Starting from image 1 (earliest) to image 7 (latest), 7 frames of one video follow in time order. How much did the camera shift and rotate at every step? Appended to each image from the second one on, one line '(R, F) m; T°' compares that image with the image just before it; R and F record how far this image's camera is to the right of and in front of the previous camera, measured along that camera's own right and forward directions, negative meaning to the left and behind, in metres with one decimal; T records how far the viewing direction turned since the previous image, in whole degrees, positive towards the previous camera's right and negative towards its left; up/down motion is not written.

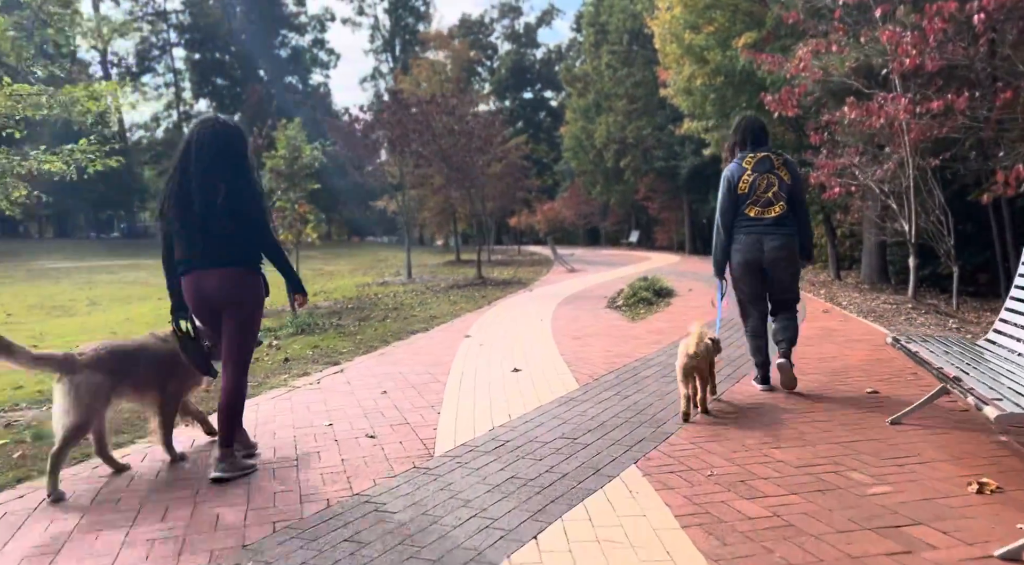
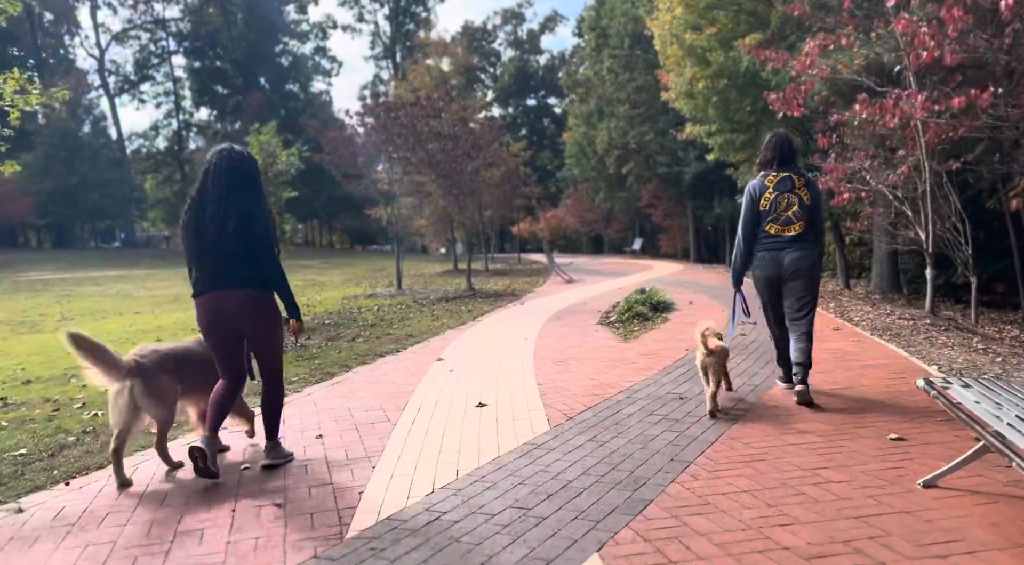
(+0.3, +0.8) m; 0°
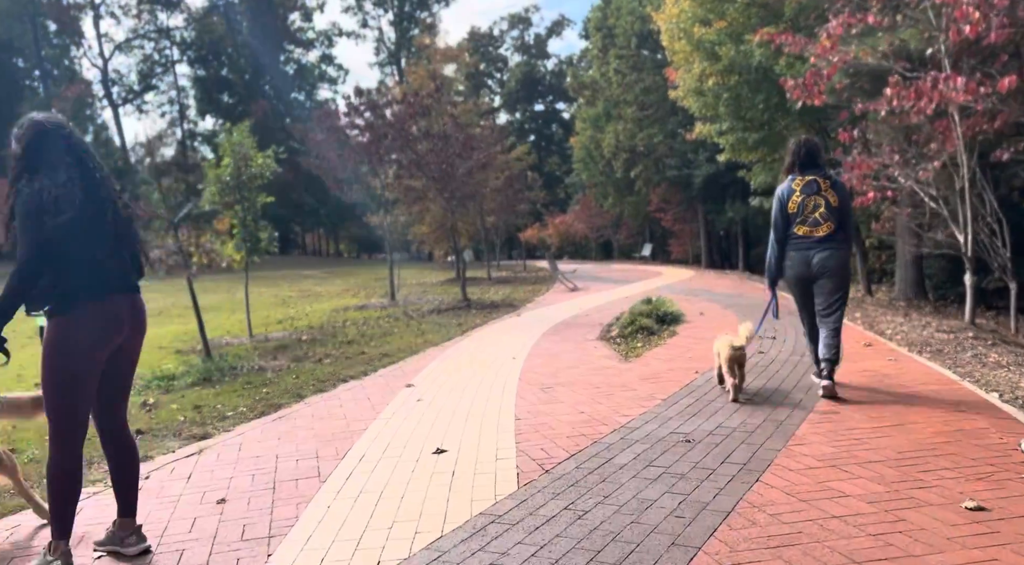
(+0.3, +1.0) m; -1°
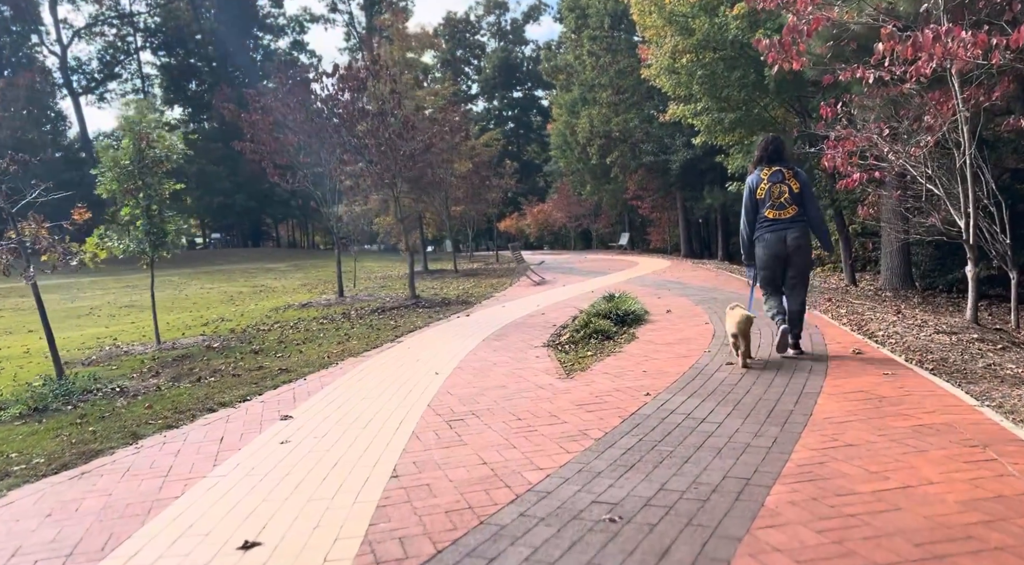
(+0.5, +1.3) m; +1°
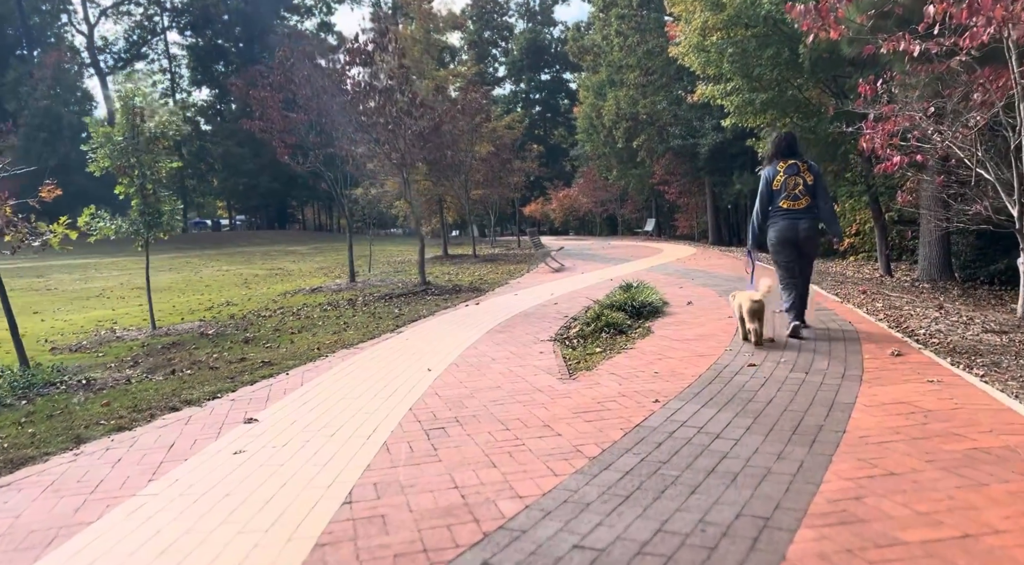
(+0.2, +0.6) m; -2°
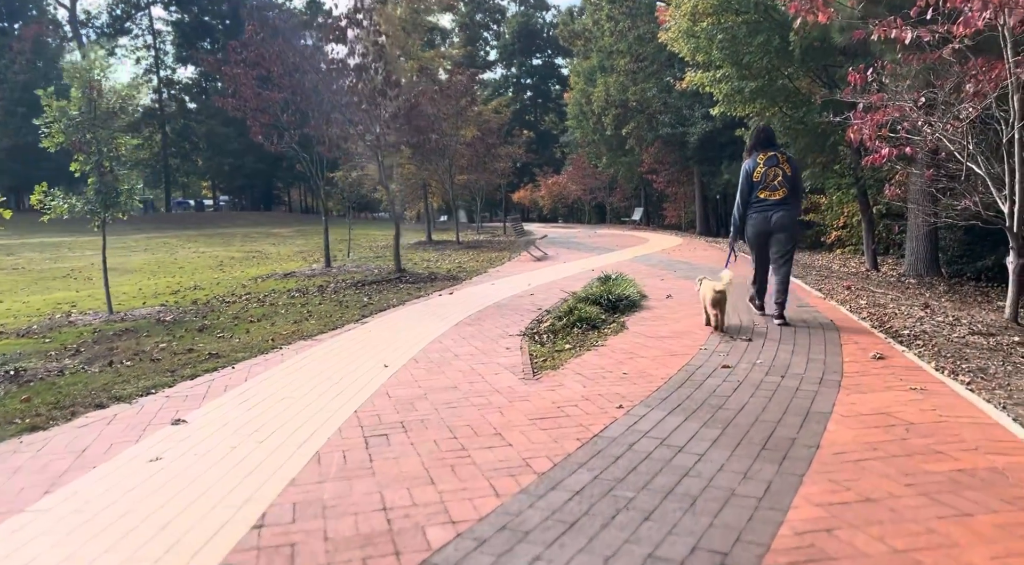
(+0.2, +0.4) m; +1°
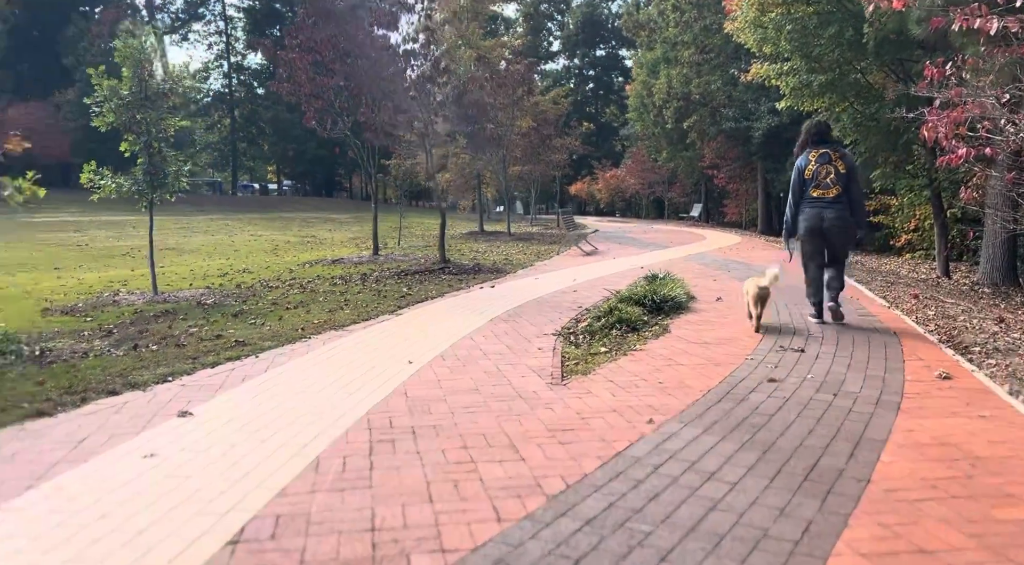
(+0.2, +0.3) m; -4°
